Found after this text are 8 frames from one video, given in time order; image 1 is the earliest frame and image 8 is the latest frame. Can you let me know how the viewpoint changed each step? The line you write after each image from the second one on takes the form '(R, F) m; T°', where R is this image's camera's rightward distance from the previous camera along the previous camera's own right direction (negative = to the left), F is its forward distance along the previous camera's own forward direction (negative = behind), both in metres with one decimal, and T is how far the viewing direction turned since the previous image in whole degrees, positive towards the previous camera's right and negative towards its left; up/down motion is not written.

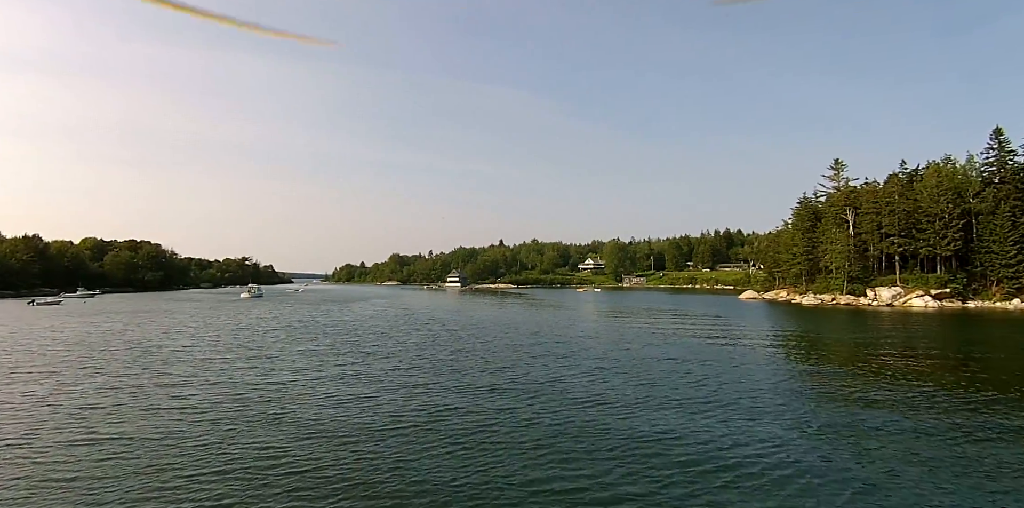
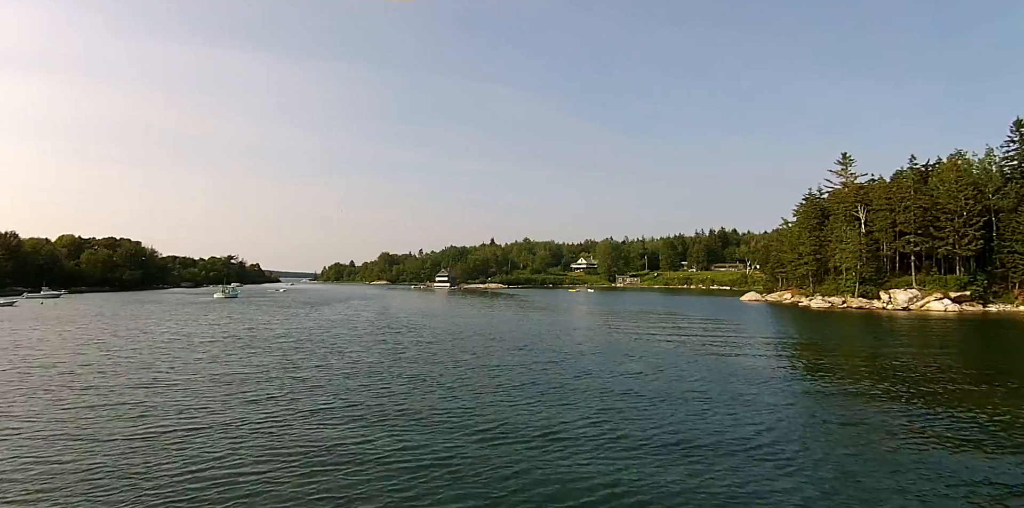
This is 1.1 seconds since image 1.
(+0.6, +6.2) m; +1°
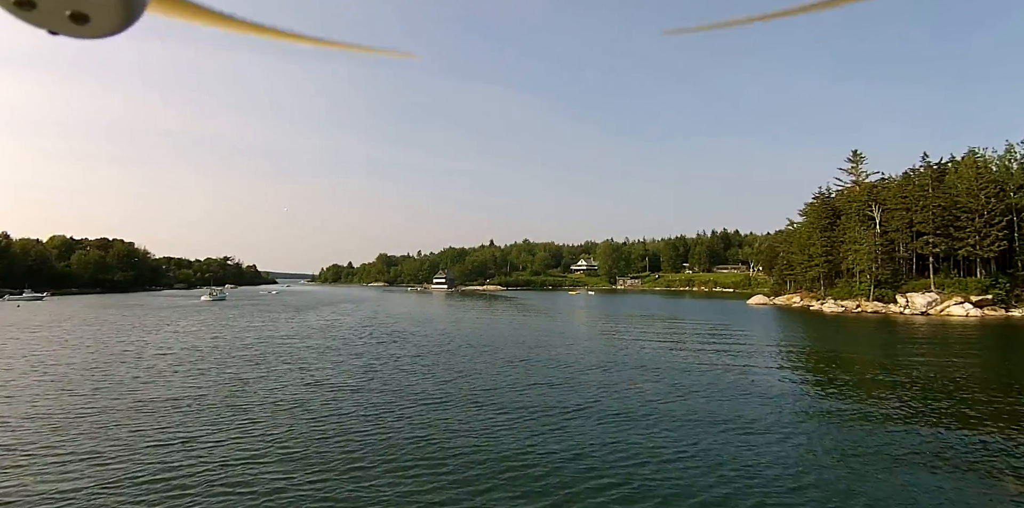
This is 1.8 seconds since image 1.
(+0.4, +3.9) m; 0°
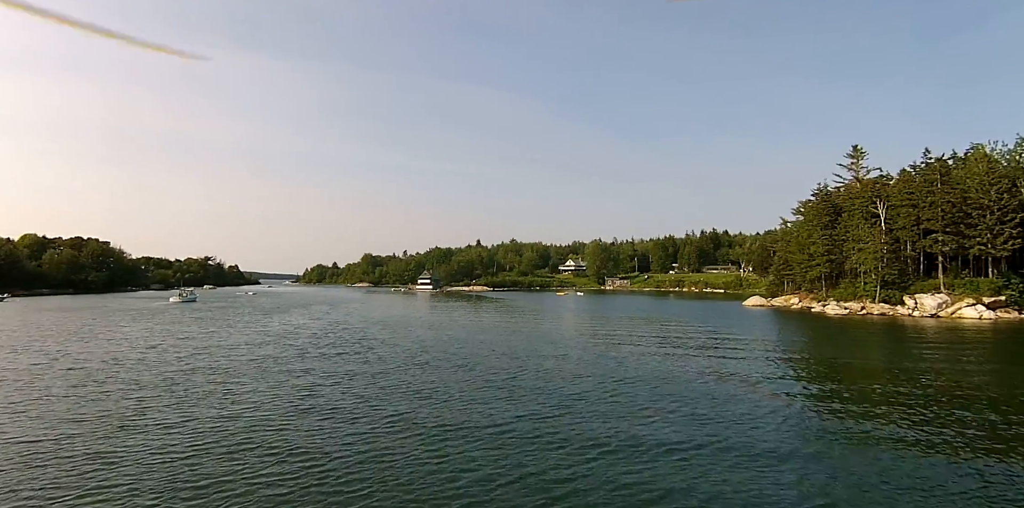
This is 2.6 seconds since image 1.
(+0.3, +4.9) m; +1°
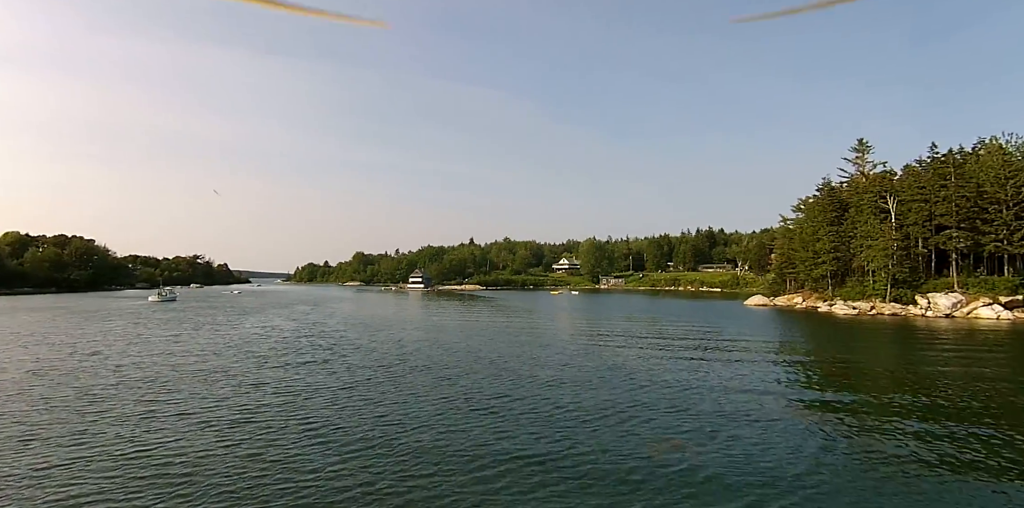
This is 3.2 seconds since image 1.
(+0.1, +3.8) m; +1°
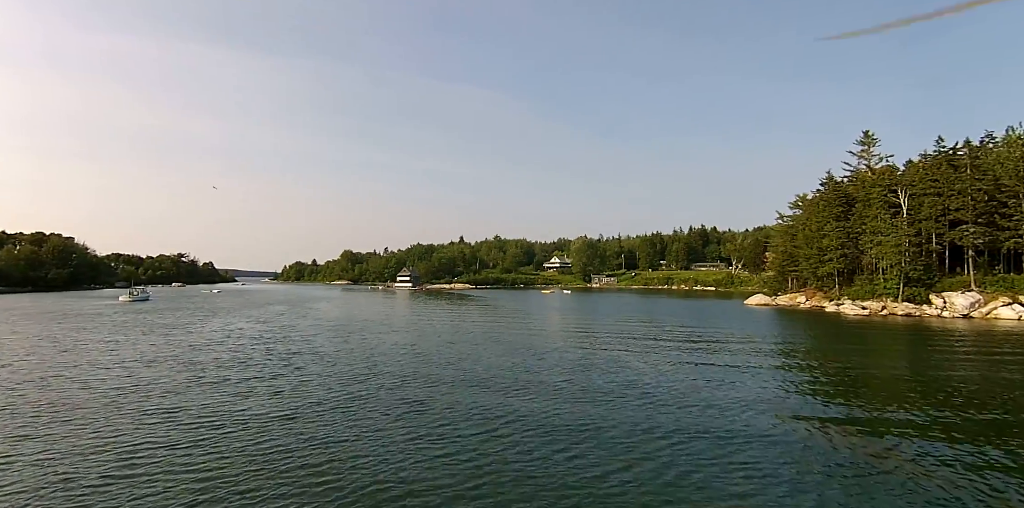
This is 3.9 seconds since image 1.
(+0.1, +4.4) m; +1°
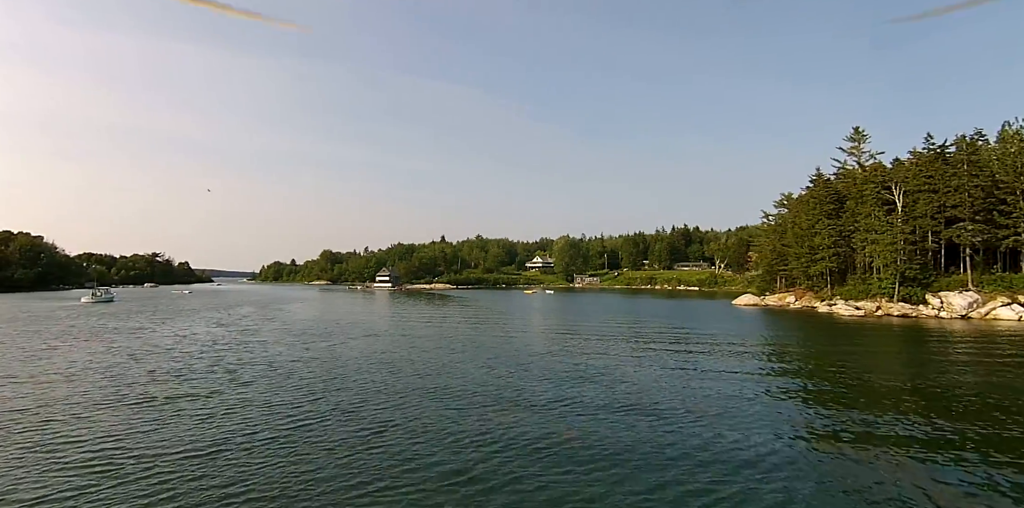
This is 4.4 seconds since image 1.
(-0.1, +3.3) m; +2°
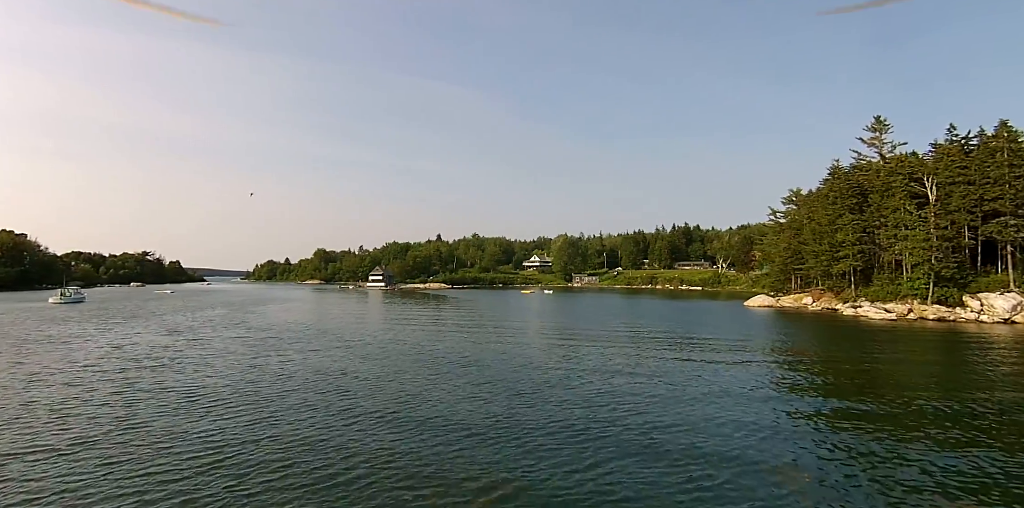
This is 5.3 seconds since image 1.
(0.0, +5.5) m; 0°
